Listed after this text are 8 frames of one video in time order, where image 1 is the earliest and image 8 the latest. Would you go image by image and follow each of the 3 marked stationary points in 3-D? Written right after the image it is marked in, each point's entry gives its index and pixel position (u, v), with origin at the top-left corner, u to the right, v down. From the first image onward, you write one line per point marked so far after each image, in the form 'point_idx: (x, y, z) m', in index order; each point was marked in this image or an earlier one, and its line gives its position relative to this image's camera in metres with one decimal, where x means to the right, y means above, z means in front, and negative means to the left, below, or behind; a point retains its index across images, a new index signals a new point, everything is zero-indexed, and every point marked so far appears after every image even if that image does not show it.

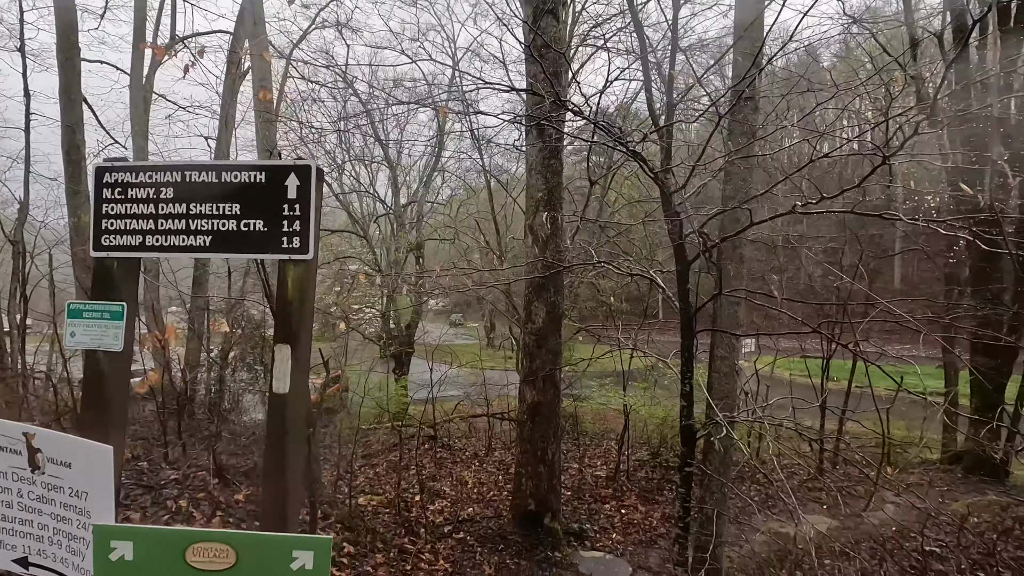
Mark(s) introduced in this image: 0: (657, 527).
0: (+2.0, -3.4, +7.6) m
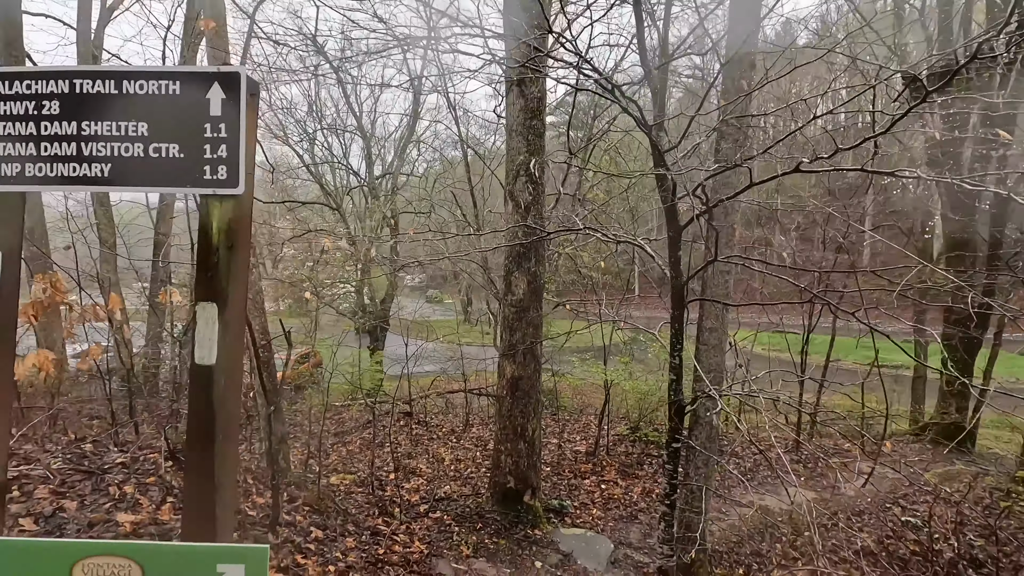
0: (+1.7, -3.0, +7.4) m
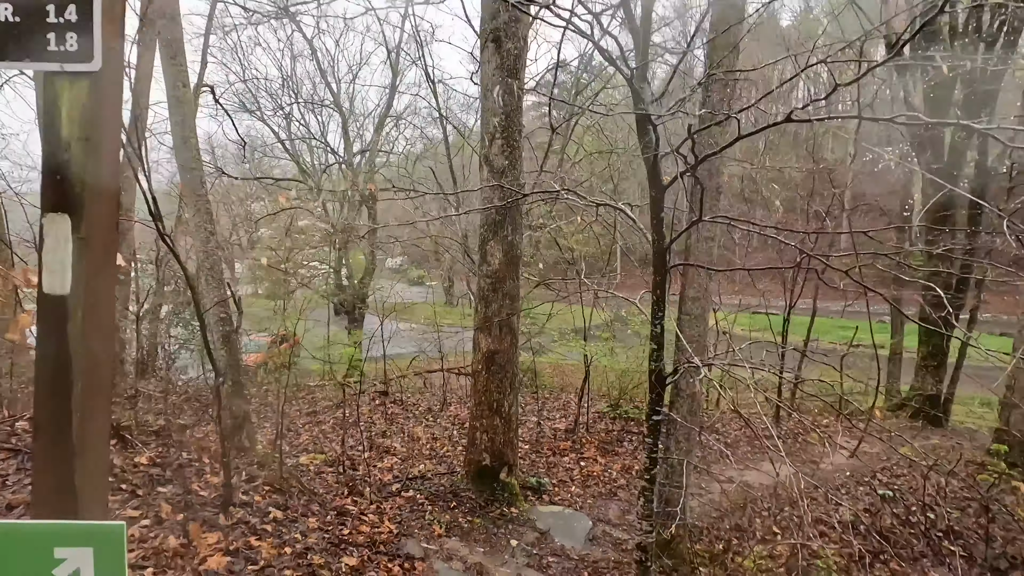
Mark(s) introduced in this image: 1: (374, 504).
0: (+1.4, -2.6, +7.3) m
1: (-1.4, -2.2, +5.4) m
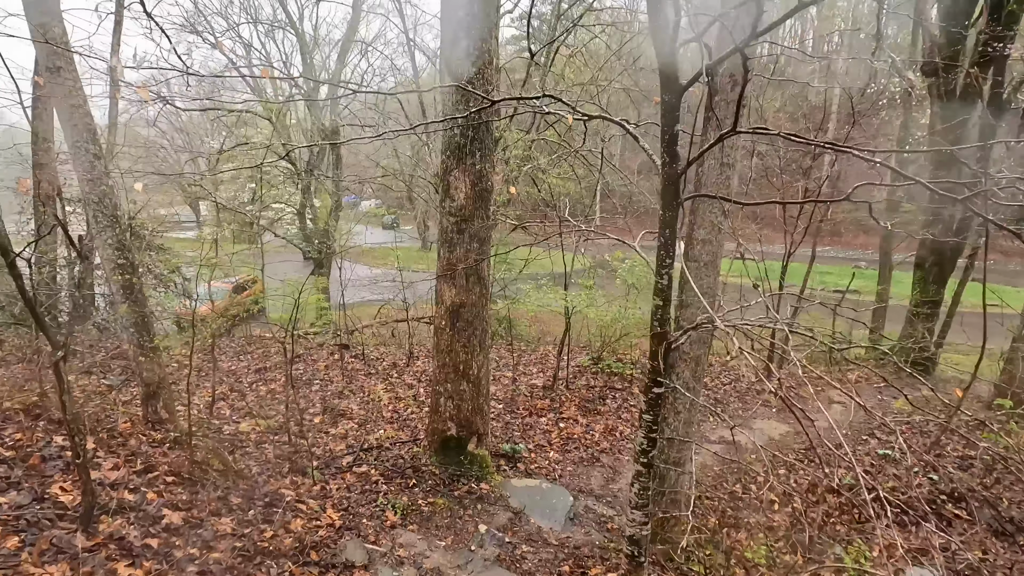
0: (+1.1, -1.9, +6.6) m
1: (-1.7, -1.7, +4.5) m
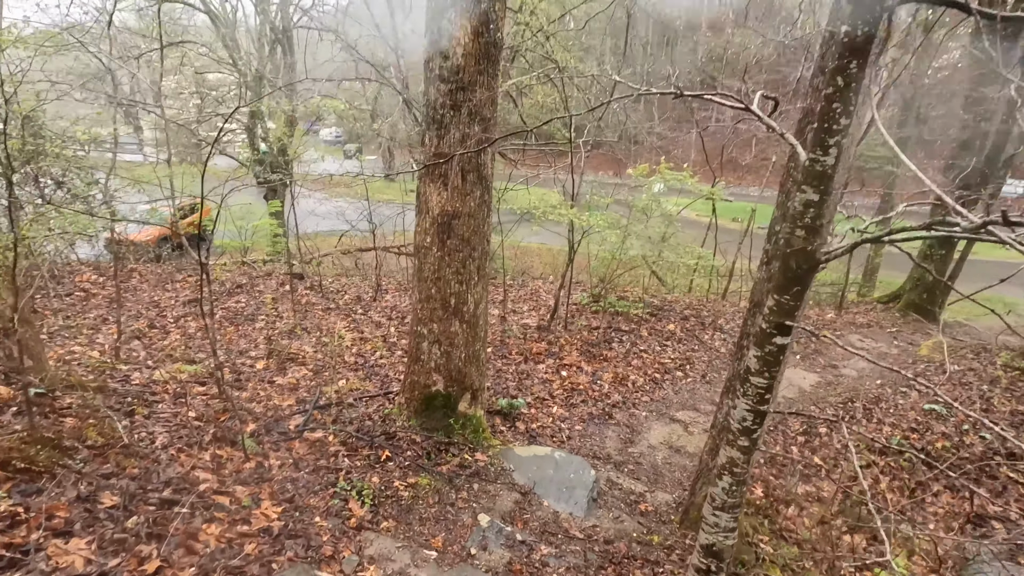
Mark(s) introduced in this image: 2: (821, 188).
0: (+1.0, -1.1, +5.5) m
1: (-1.6, -1.0, +3.2) m
2: (+1.1, +0.4, +1.9) m
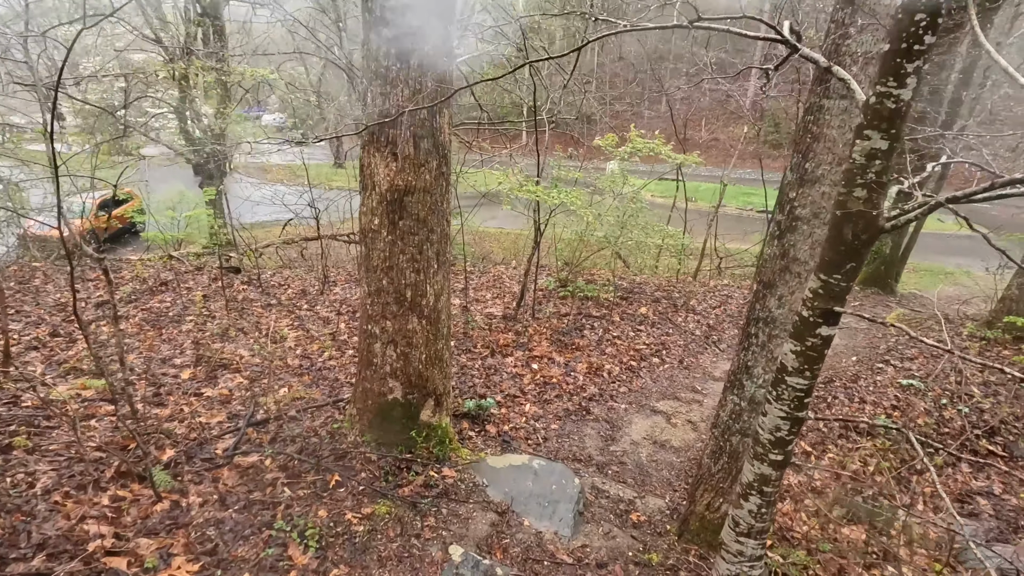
0: (+0.7, -0.9, +5.1) m
1: (-1.7, -1.0, +2.6) m
2: (+1.0, +0.4, +1.5) m
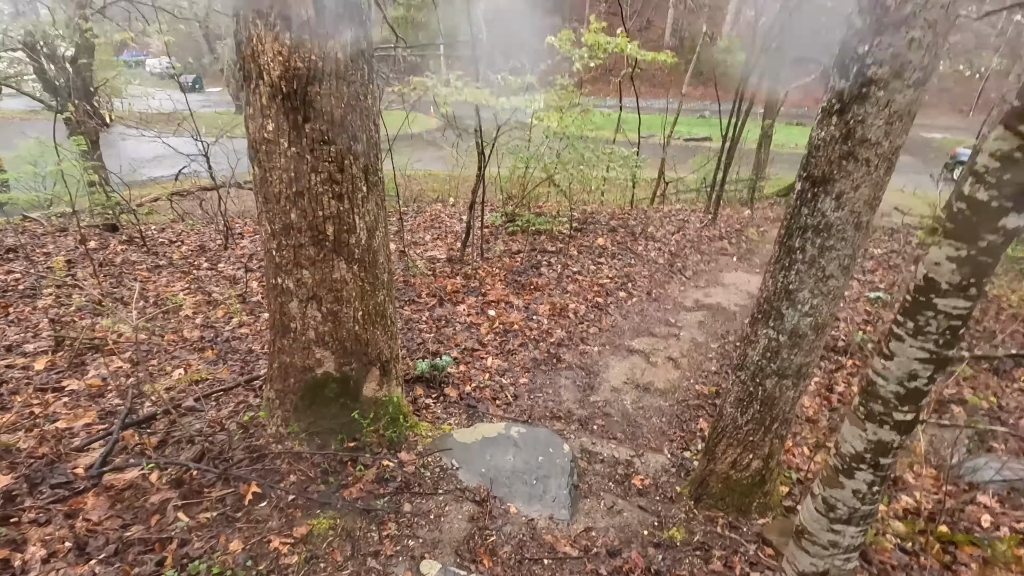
0: (+0.3, -0.3, +4.5) m
1: (-1.7, -0.9, +1.7) m
2: (+1.0, +0.7, +0.8) m
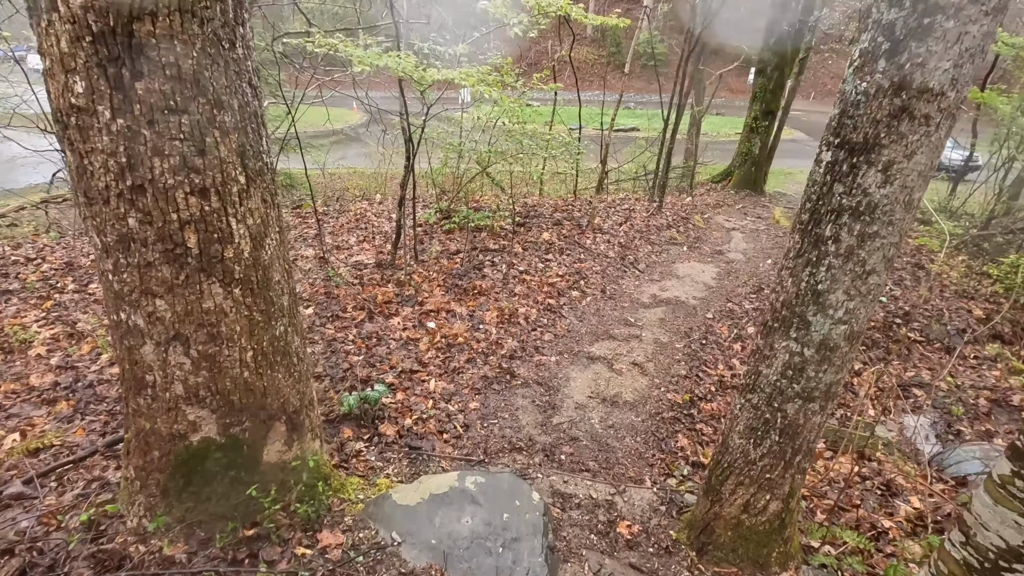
0: (-0.1, -0.4, +3.9) m
1: (-1.8, -1.1, +1.0) m
2: (+1.0, +0.7, +0.3) m
